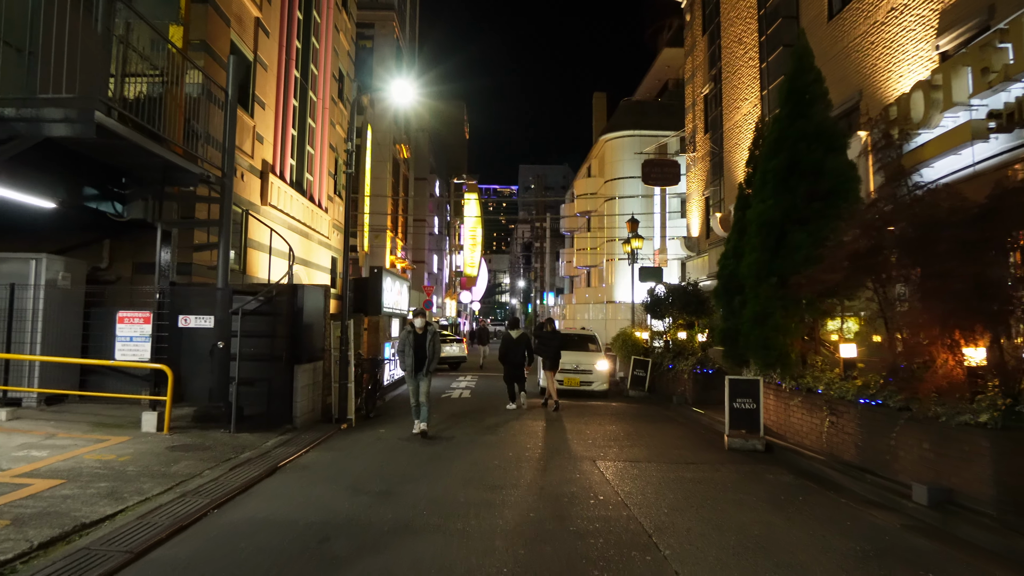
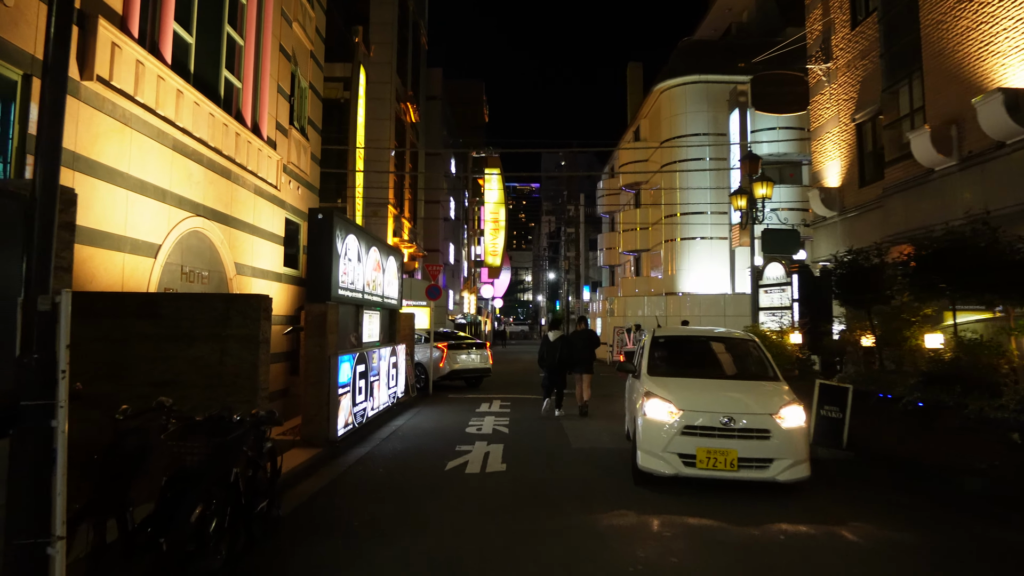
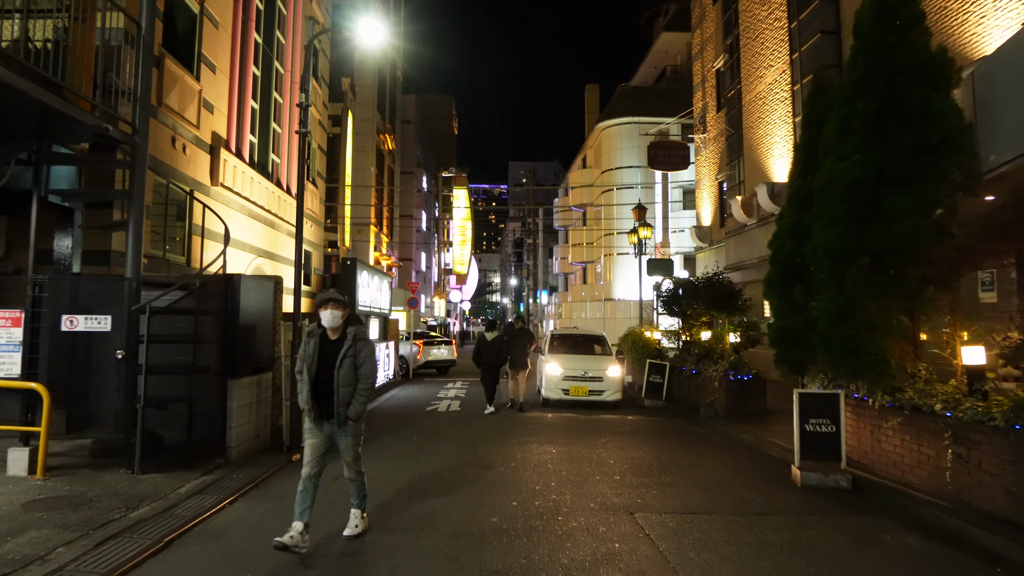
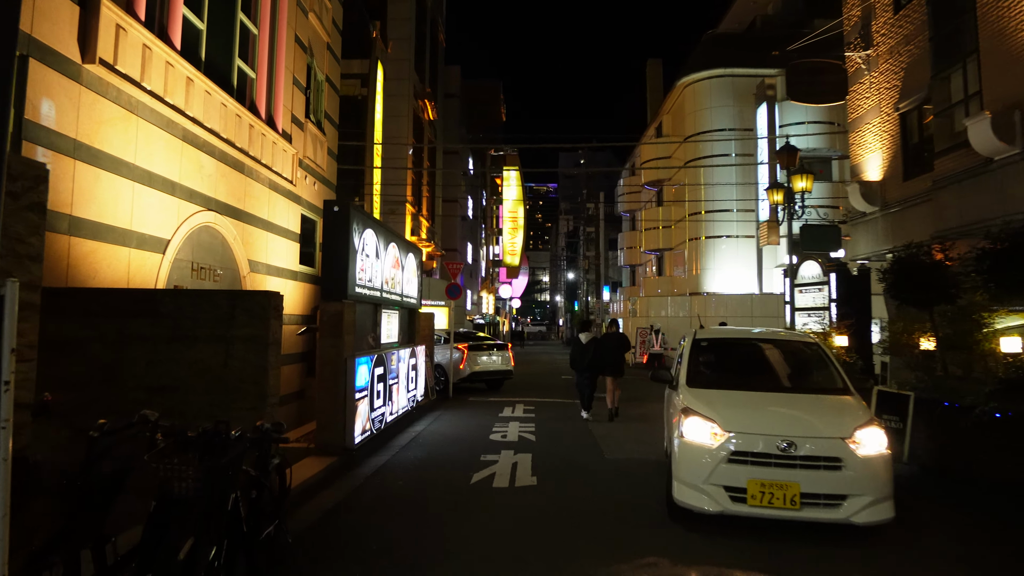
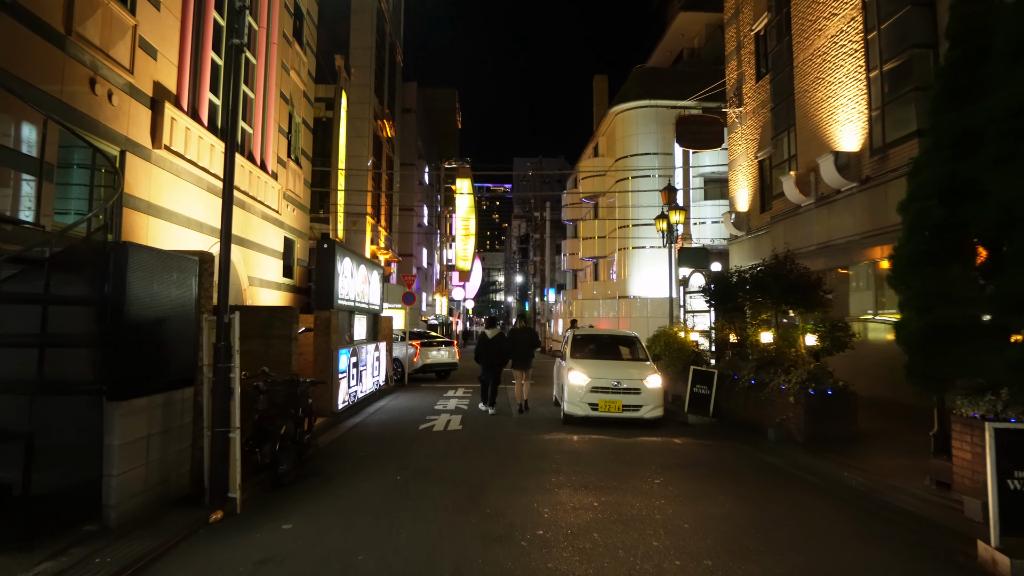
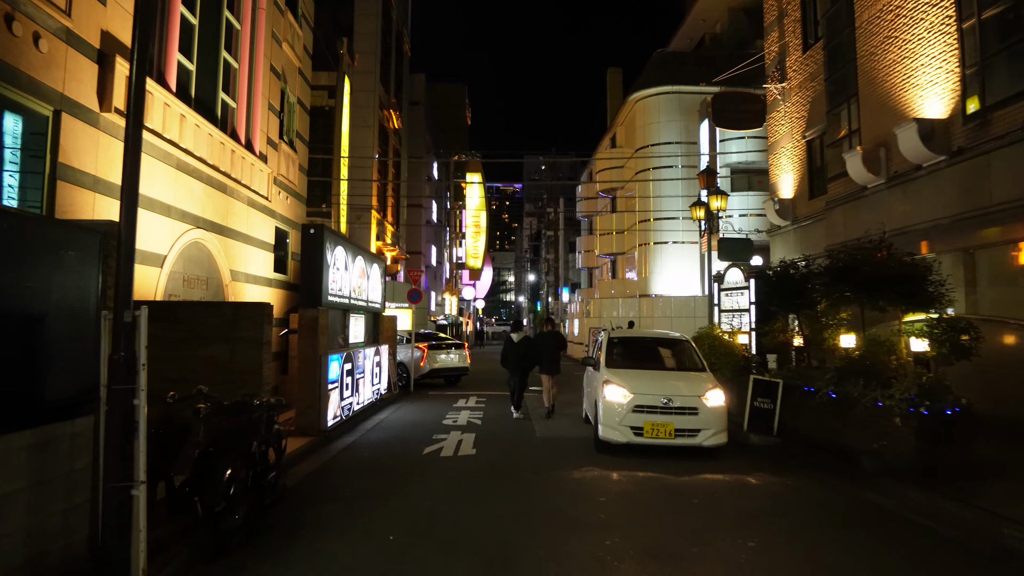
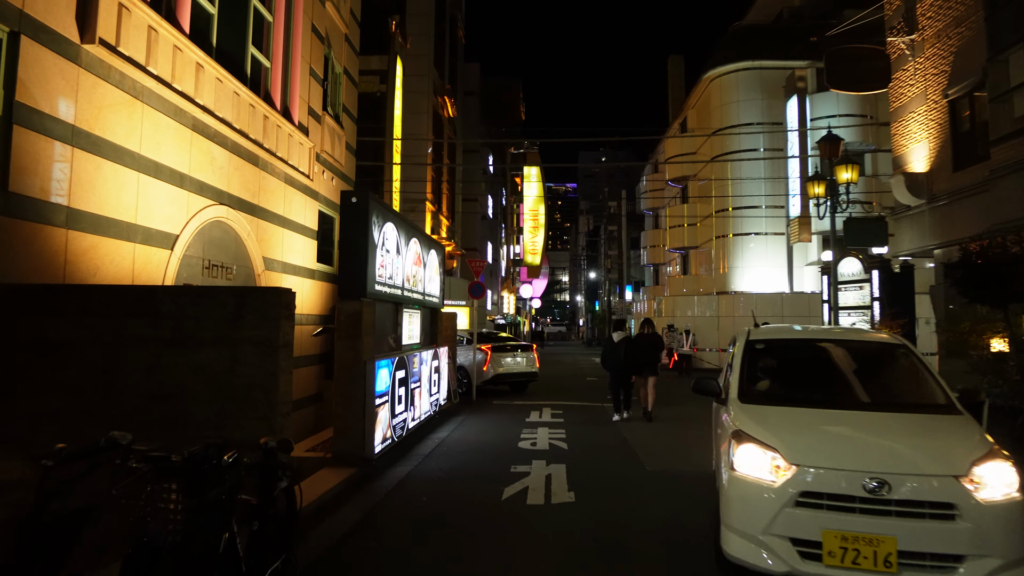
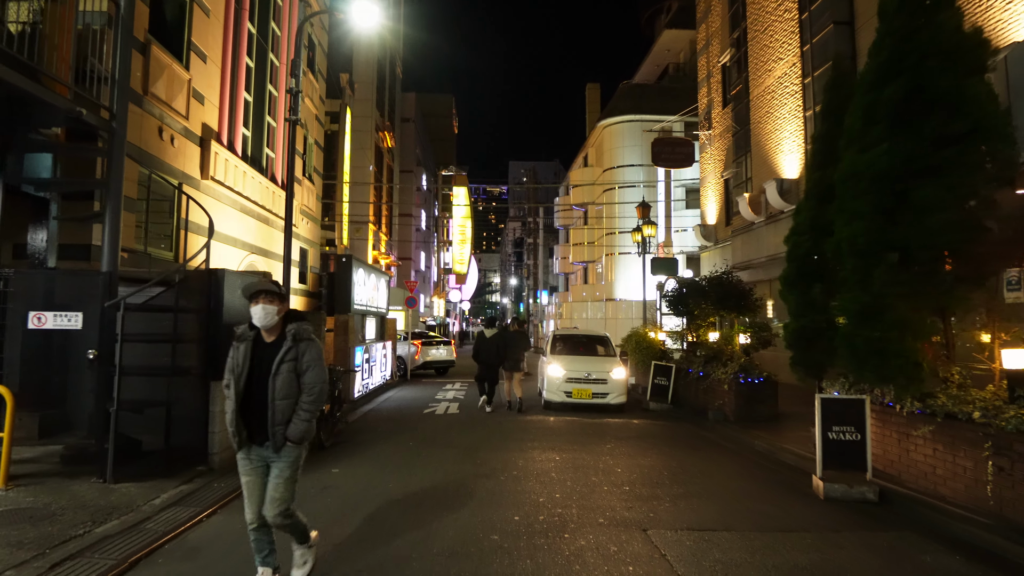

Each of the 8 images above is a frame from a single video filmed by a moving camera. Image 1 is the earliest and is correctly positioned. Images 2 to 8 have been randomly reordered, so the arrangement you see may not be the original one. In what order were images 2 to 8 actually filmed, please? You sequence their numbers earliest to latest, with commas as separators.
3, 8, 5, 6, 2, 4, 7
